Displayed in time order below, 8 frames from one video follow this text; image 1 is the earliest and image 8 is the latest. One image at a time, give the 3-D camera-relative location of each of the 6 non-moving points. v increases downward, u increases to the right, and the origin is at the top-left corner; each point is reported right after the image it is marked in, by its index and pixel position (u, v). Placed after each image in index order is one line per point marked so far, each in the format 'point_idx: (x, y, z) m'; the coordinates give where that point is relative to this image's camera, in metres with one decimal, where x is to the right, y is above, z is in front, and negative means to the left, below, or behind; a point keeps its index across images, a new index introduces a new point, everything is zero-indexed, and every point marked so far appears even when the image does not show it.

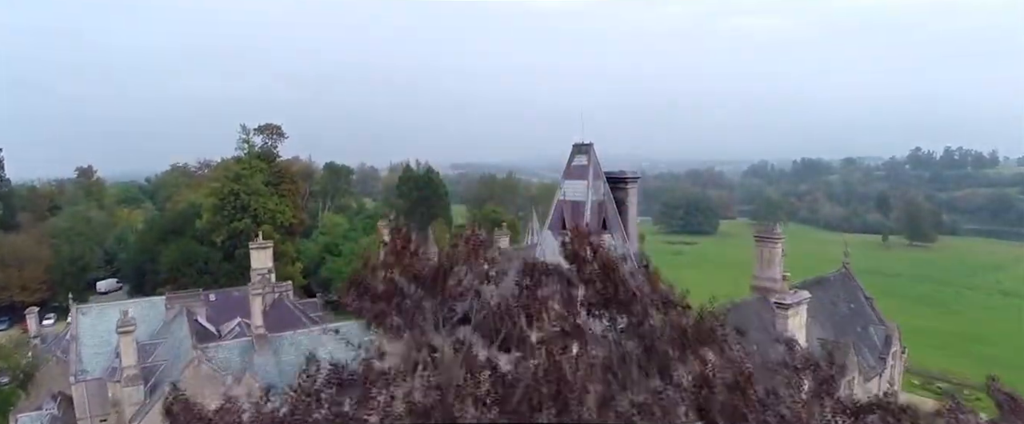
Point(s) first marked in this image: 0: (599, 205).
0: (+2.8, +0.2, +19.8) m
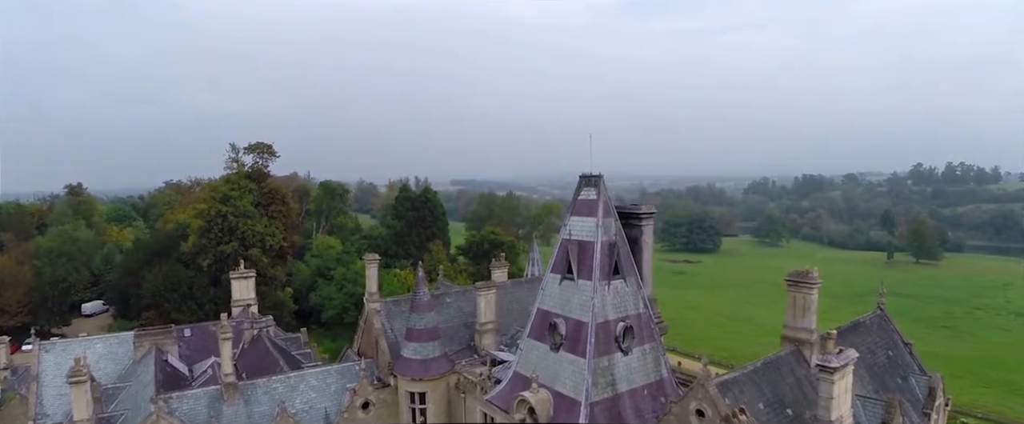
0: (+2.7, -0.9, +17.5) m
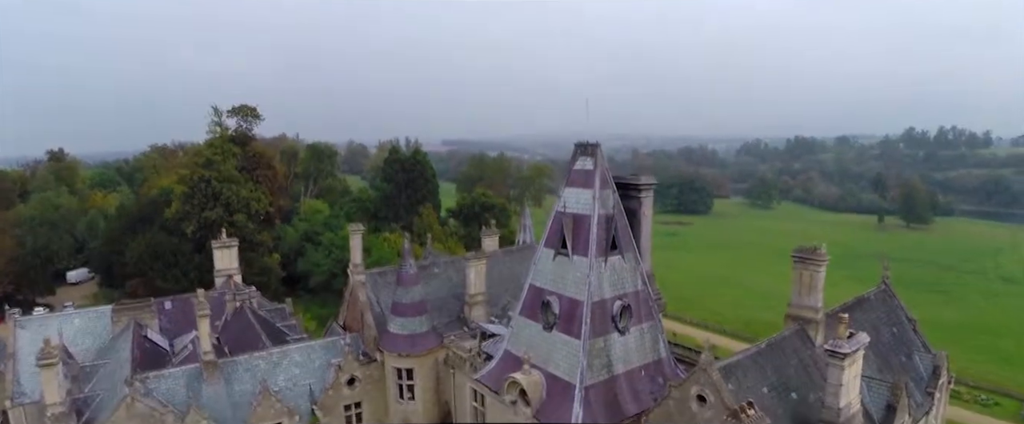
0: (+2.5, -0.2, +16.4) m
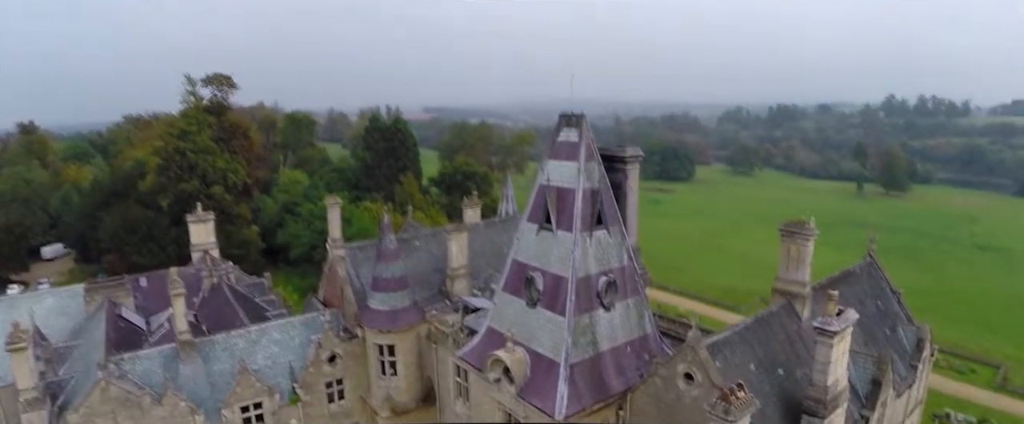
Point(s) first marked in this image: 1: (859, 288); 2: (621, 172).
0: (+2.1, +0.5, +15.9) m
1: (+10.7, -2.4, +19.4) m
2: (+3.2, +1.2, +18.2) m
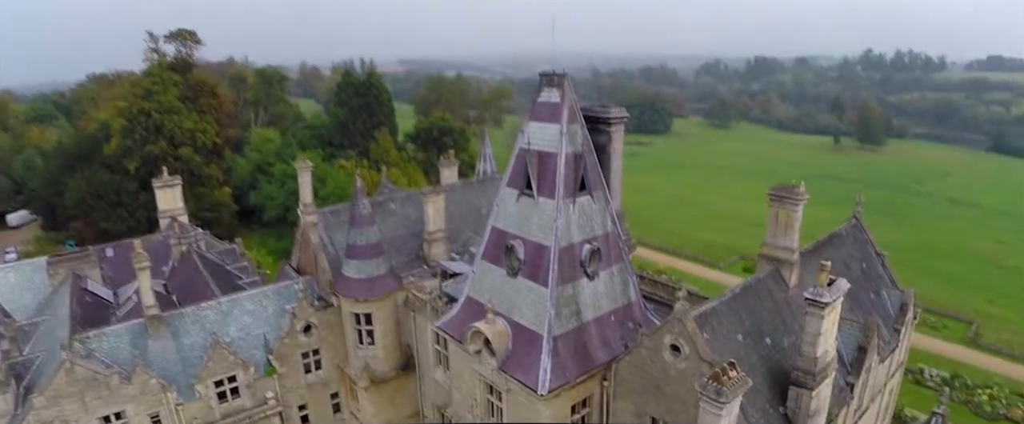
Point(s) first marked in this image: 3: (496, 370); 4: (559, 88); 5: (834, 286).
0: (+1.6, +1.3, +15.2) m
1: (+10.1, -1.2, +19.1) m
2: (+2.6, +2.2, +17.4) m
3: (-0.4, -3.9, +15.3) m
4: (+1.1, +3.0, +15.1) m
5: (+6.5, -1.5, +12.7) m
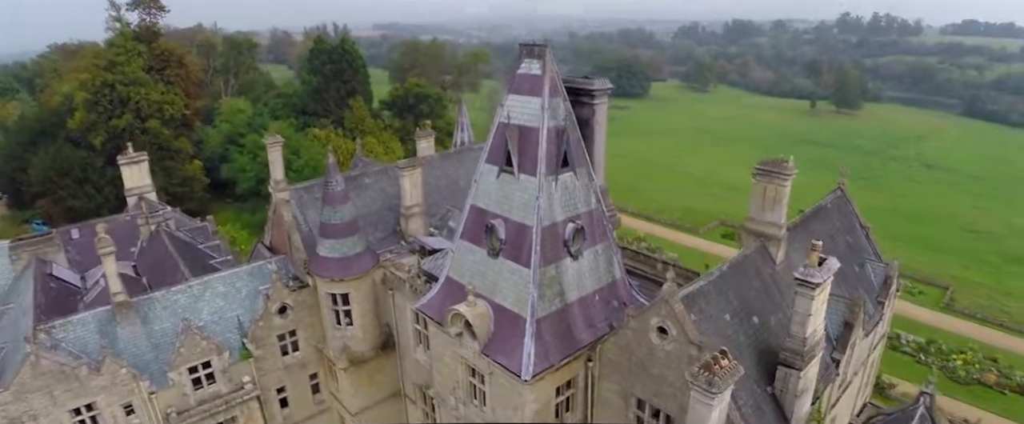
0: (+1.1, +1.8, +14.6) m
1: (+9.6, -0.4, +18.9) m
2: (+2.0, +2.8, +16.8) m
3: (-0.8, -3.4, +14.9) m
4: (+0.7, +3.5, +14.4) m
5: (+6.2, -1.0, +12.4) m
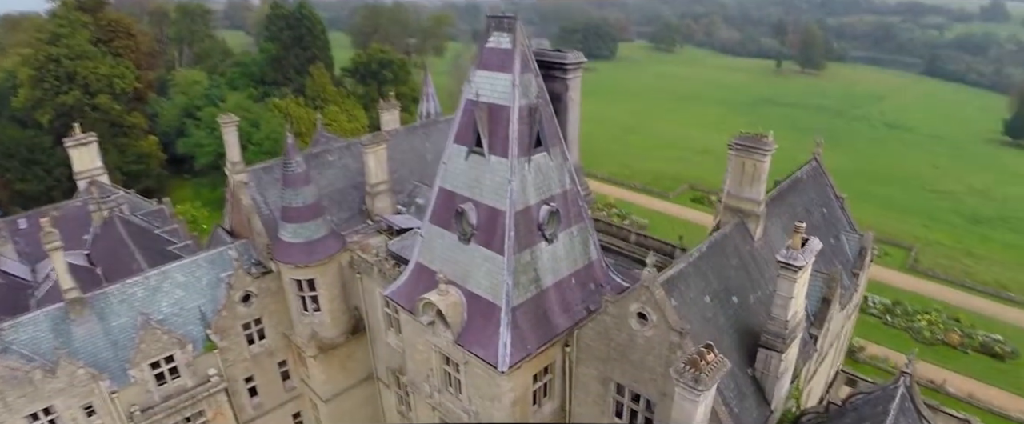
0: (+0.4, +2.2, +13.8) m
1: (+8.7, +0.4, +18.6) m
2: (+1.2, +3.3, +16.0) m
3: (-1.4, -3.0, +14.4) m
4: (0.0, +3.8, +13.6) m
5: (+5.7, -0.6, +12.1) m
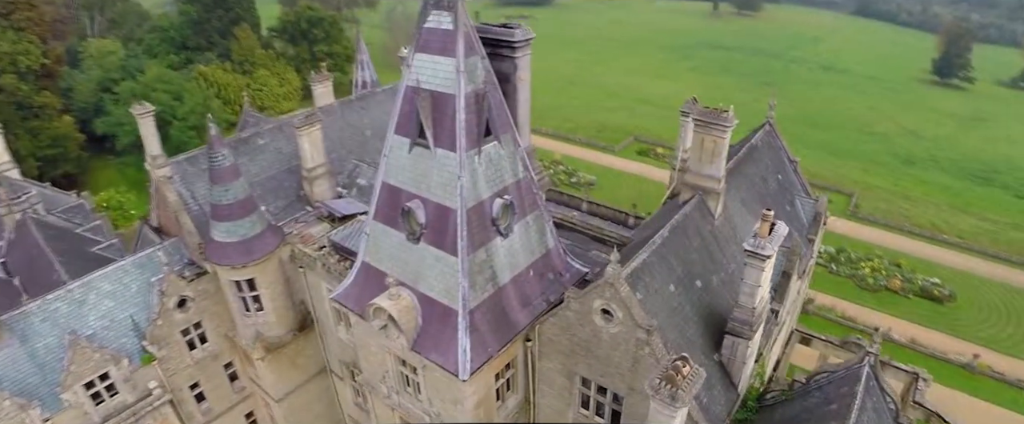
0: (-0.7, +2.3, +12.8) m
1: (+7.3, +1.4, +18.3) m
2: (-0.1, +3.6, +15.0) m
3: (-2.2, -2.9, +13.6) m
4: (-1.2, +3.9, +12.4) m
5: (+4.8, -0.3, +11.7) m
